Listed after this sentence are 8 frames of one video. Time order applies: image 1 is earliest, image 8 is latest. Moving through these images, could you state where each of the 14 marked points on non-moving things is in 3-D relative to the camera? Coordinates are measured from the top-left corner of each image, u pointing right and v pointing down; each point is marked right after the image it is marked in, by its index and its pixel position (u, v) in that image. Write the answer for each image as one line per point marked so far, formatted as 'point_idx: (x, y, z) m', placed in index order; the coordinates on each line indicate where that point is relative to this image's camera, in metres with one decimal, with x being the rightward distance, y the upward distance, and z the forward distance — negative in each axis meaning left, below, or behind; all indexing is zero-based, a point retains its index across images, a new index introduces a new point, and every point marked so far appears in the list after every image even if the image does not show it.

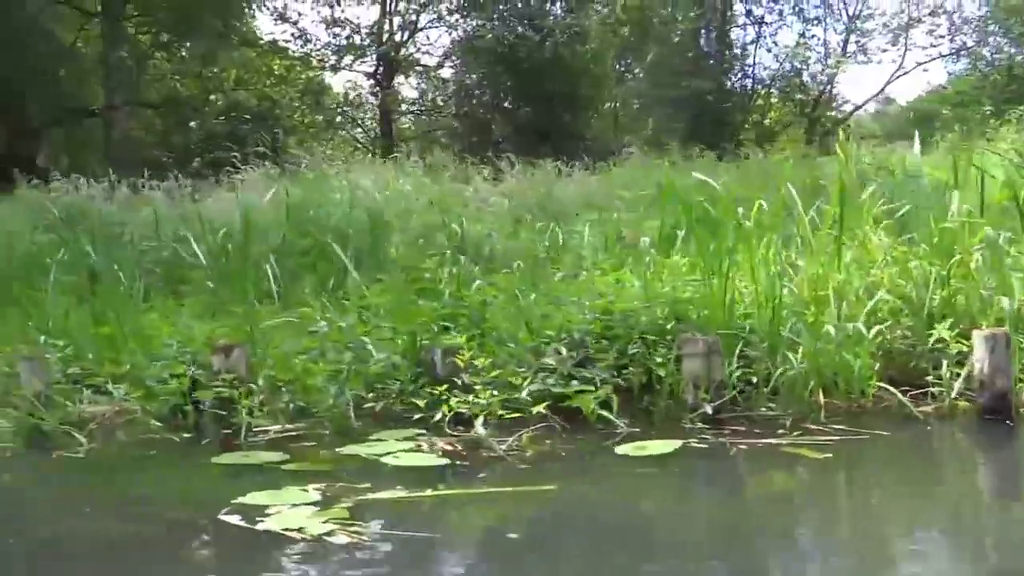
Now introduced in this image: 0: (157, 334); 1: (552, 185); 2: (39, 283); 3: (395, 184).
0: (-1.3, -0.2, +3.3) m
1: (+0.3, +0.7, +5.6) m
2: (-2.3, 0.0, +4.3) m
3: (-0.7, +0.7, +5.5) m
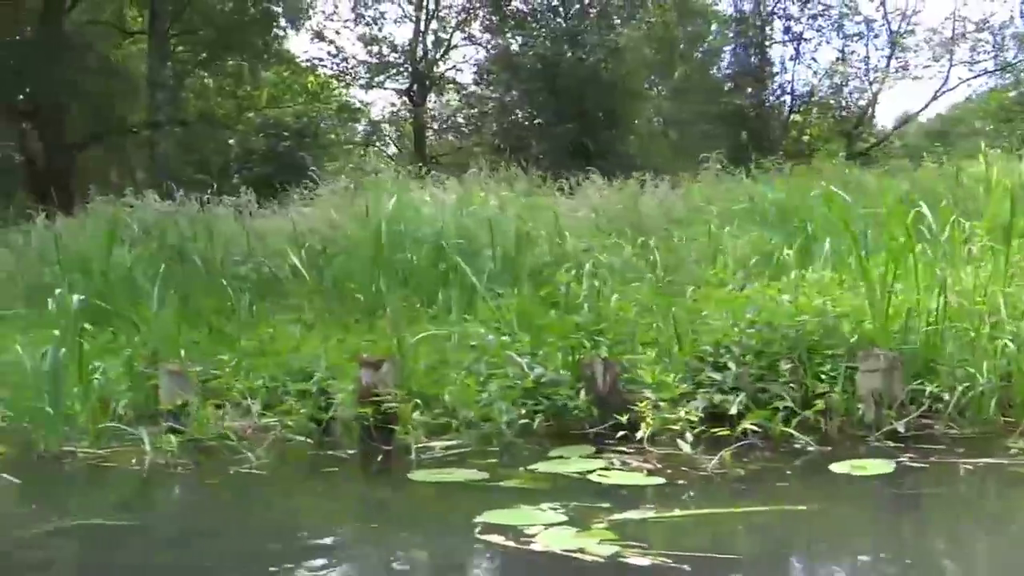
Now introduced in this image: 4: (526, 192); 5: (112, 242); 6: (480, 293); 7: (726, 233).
0: (-0.8, -0.2, +3.2) m
1: (+0.8, +0.6, +5.6) m
2: (-1.8, 0.0, +4.3) m
3: (-0.2, +0.6, +5.5) m
4: (+0.1, +0.7, +5.9) m
5: (-2.5, +0.3, +5.4) m
6: (-0.1, 0.0, +3.8) m
7: (+1.1, +0.3, +4.5) m
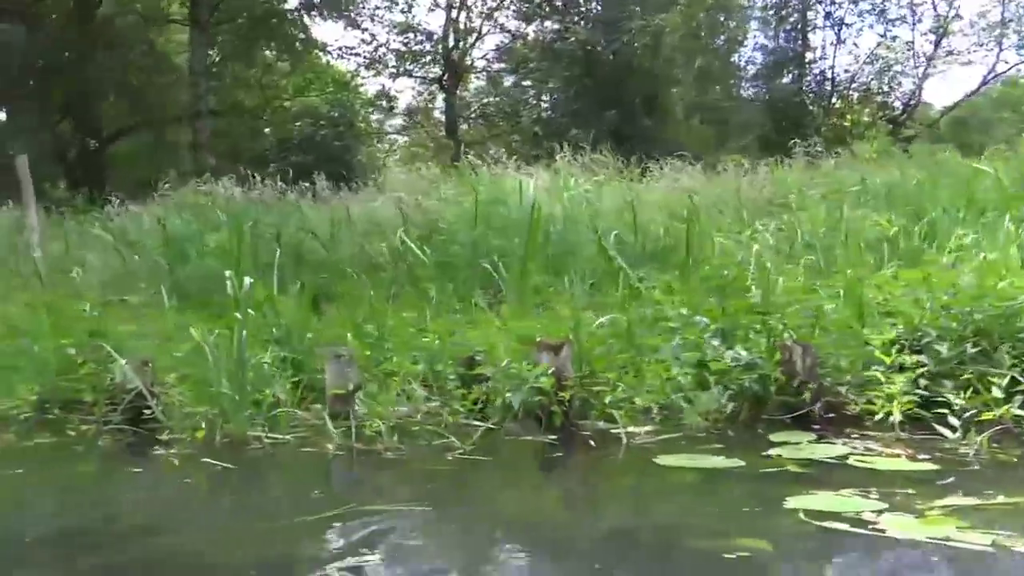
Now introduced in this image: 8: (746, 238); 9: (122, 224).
0: (-0.3, -0.2, +3.2) m
1: (+1.4, +0.7, +5.5) m
2: (-1.3, 0.0, +4.2) m
3: (+0.4, +0.6, +5.4) m
4: (+0.7, +0.8, +5.9) m
5: (-1.9, +0.4, +5.3) m
6: (+0.4, 0.0, +3.7) m
7: (+1.7, +0.4, +4.4) m
8: (+1.1, +0.2, +4.0) m
9: (-2.7, +0.4, +5.9) m
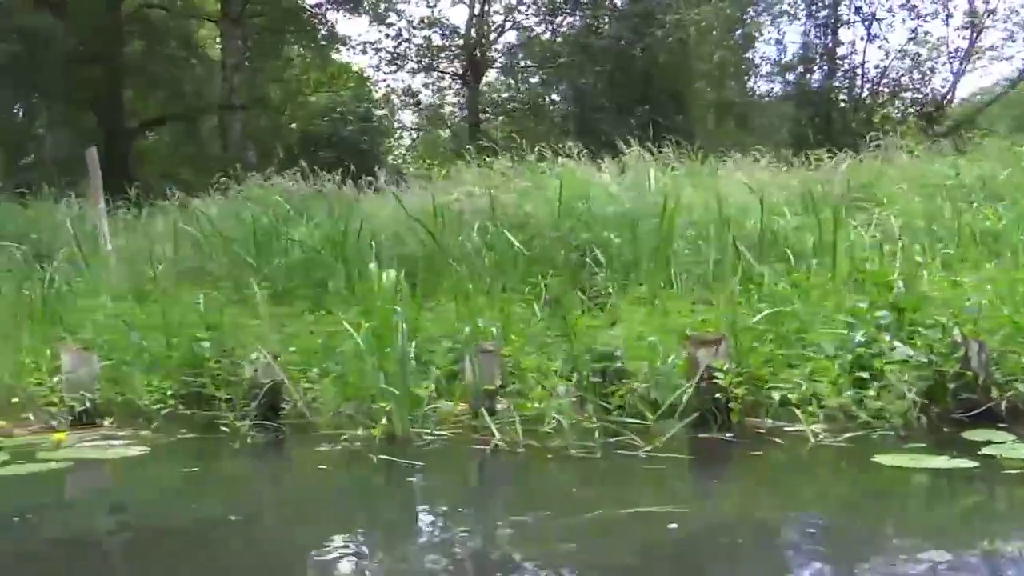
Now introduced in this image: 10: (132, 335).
0: (+0.2, -0.2, +3.1) m
1: (+1.9, +0.7, +5.4) m
2: (-0.8, +0.1, +4.1) m
3: (+0.9, +0.7, +5.3) m
4: (+1.2, +0.8, +5.8) m
5: (-1.4, +0.4, +5.2) m
6: (+0.9, +0.1, +3.7) m
7: (+2.2, +0.4, +4.3) m
8: (+1.6, +0.3, +3.9) m
9: (-2.2, +0.5, +5.8) m
10: (-1.5, -0.2, +3.4) m
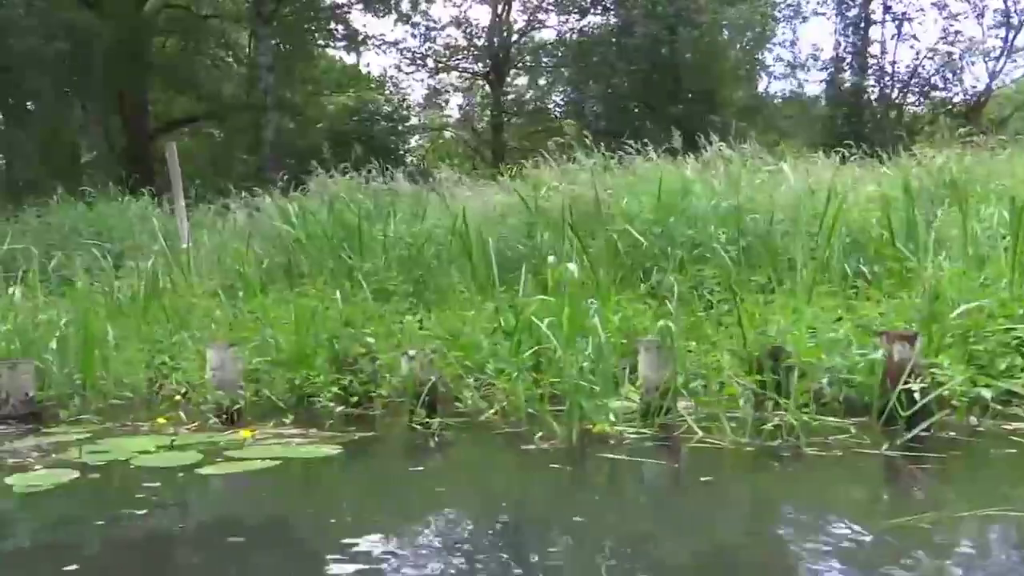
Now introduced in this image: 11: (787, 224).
0: (+0.7, -0.1, +3.0) m
1: (+2.4, +0.7, +5.3) m
2: (-0.3, +0.1, +4.1) m
3: (+1.4, +0.7, +5.2) m
4: (+1.7, +0.8, +5.7) m
5: (-0.9, +0.4, +5.2) m
6: (+1.4, +0.1, +3.6) m
7: (+2.7, +0.4, +4.2) m
8: (+2.1, +0.3, +3.9) m
9: (-1.7, +0.5, +5.8) m
10: (-0.9, -0.2, +3.3) m
11: (+1.4, +0.3, +4.3) m
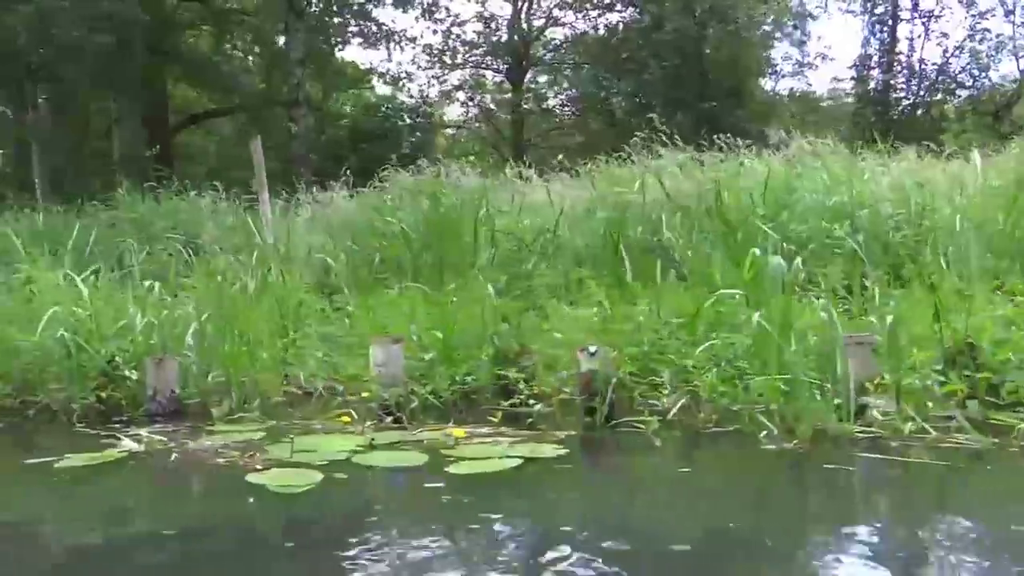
0: (+1.3, -0.1, +2.9) m
1: (+3.0, +0.7, +5.2) m
2: (+0.3, +0.1, +4.0) m
3: (+1.9, +0.7, +5.1) m
4: (+2.3, +0.9, +5.6) m
5: (-0.3, +0.5, +5.1) m
6: (+2.0, +0.1, +3.5) m
7: (+3.3, +0.4, +4.1) m
8: (+2.6, +0.3, +3.8) m
9: (-1.1, +0.5, +5.7) m
10: (-0.4, -0.2, +3.2) m
11: (+1.9, +0.3, +4.2) m
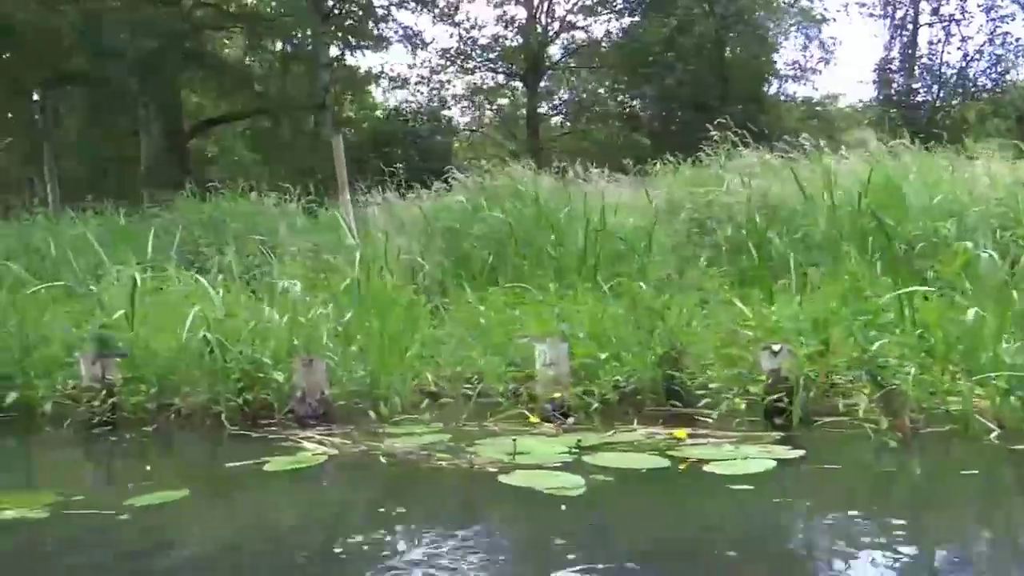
0: (+1.8, -0.1, +2.9) m
1: (+3.5, +0.7, +5.2) m
2: (+0.8, +0.1, +3.9) m
3: (+2.5, +0.7, +5.1) m
4: (+2.8, +0.8, +5.6) m
5: (+0.2, +0.5, +5.0) m
6: (+2.5, +0.1, +3.4) m
7: (+3.8, +0.4, +4.1) m
8: (+3.2, +0.3, +3.7) m
9: (-0.6, +0.5, +5.6) m
10: (+0.2, -0.1, +3.1) m
11: (+2.5, +0.3, +4.1) m
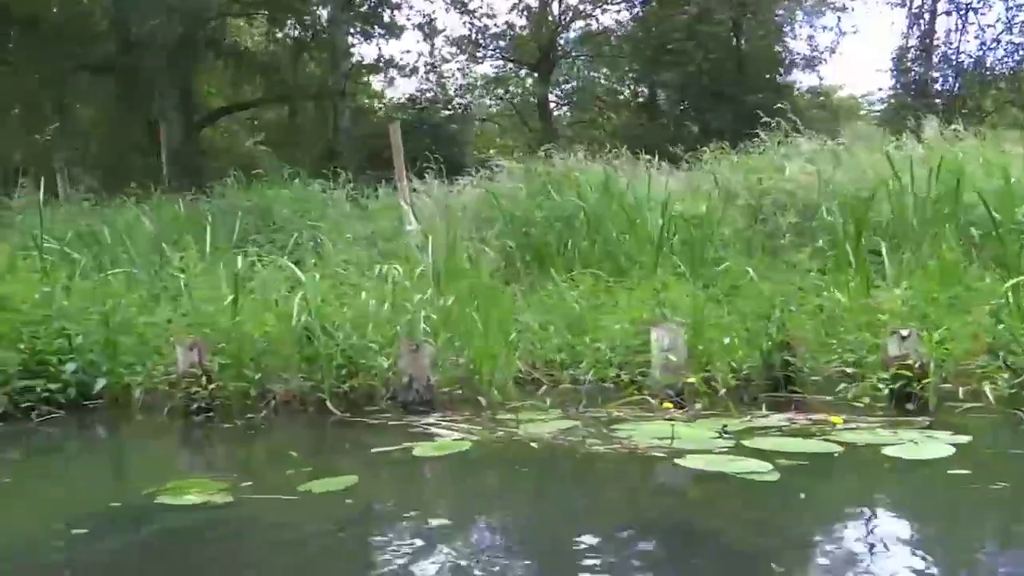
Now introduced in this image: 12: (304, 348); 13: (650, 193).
0: (+2.2, -0.1, +2.8) m
1: (+3.9, +0.8, +5.1) m
2: (+1.2, +0.2, +3.8) m
3: (+2.8, +0.8, +5.0) m
4: (+3.1, +0.9, +5.5) m
5: (+0.6, +0.5, +4.9) m
6: (+2.9, +0.2, +3.4) m
7: (+4.2, +0.5, +4.0) m
8: (+3.5, +0.4, +3.7) m
9: (-0.3, +0.6, +5.5) m
10: (+0.5, -0.1, +3.1) m
11: (+2.8, +0.4, +4.1) m
12: (-0.7, -0.2, +3.0) m
13: (+0.8, +0.5, +5.0) m
